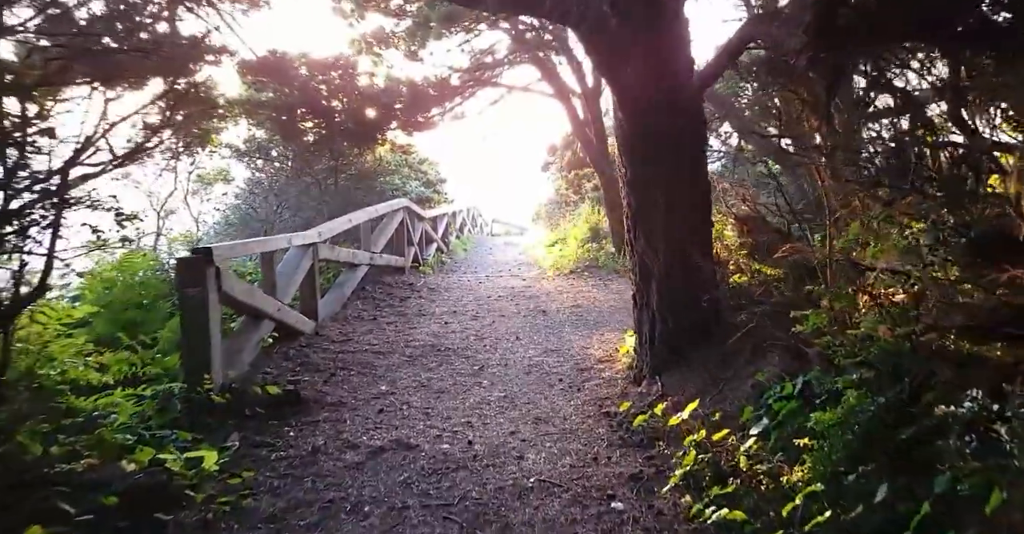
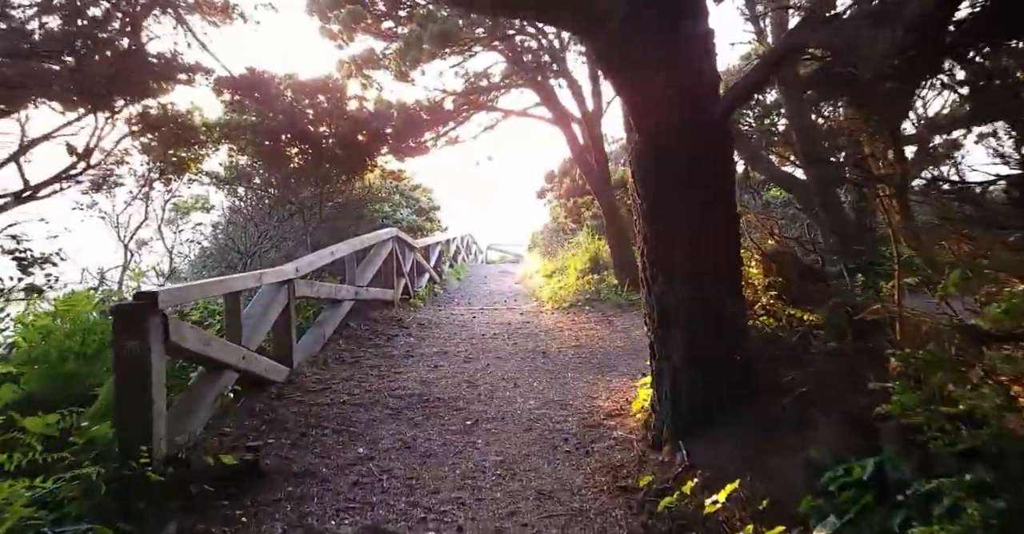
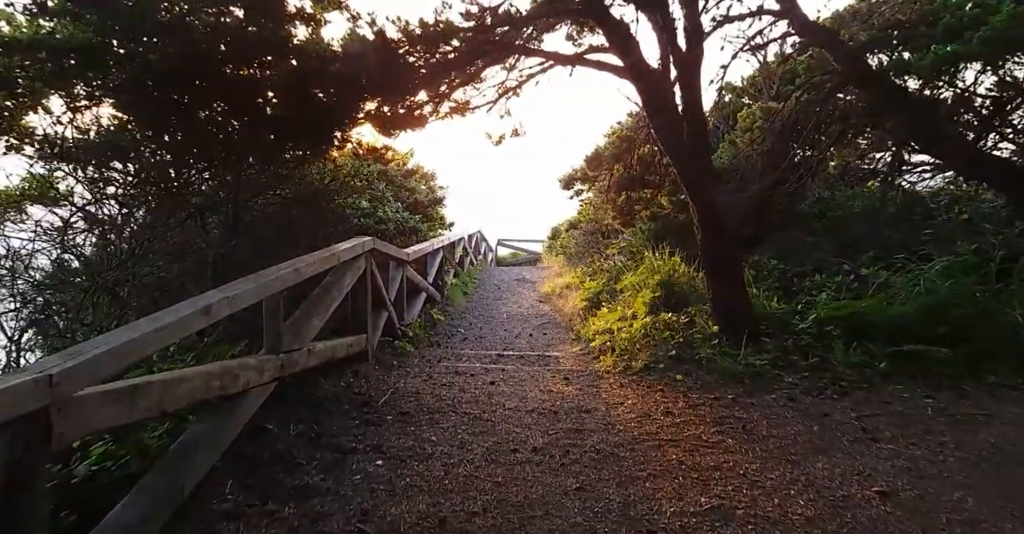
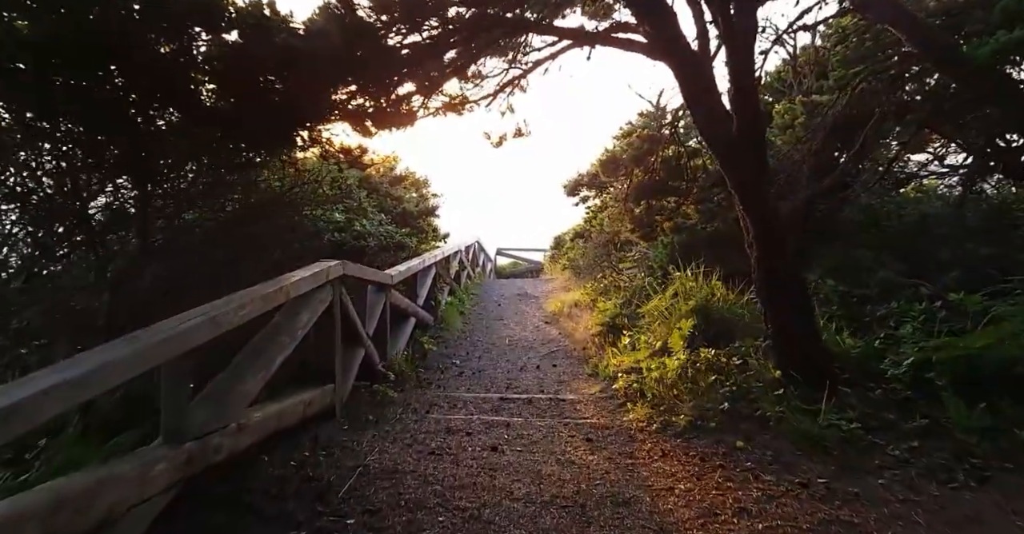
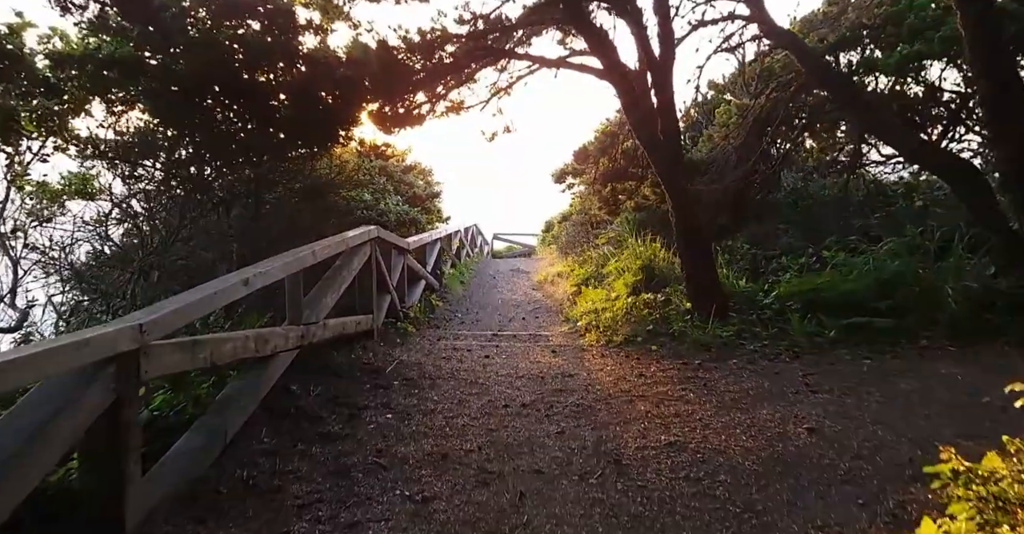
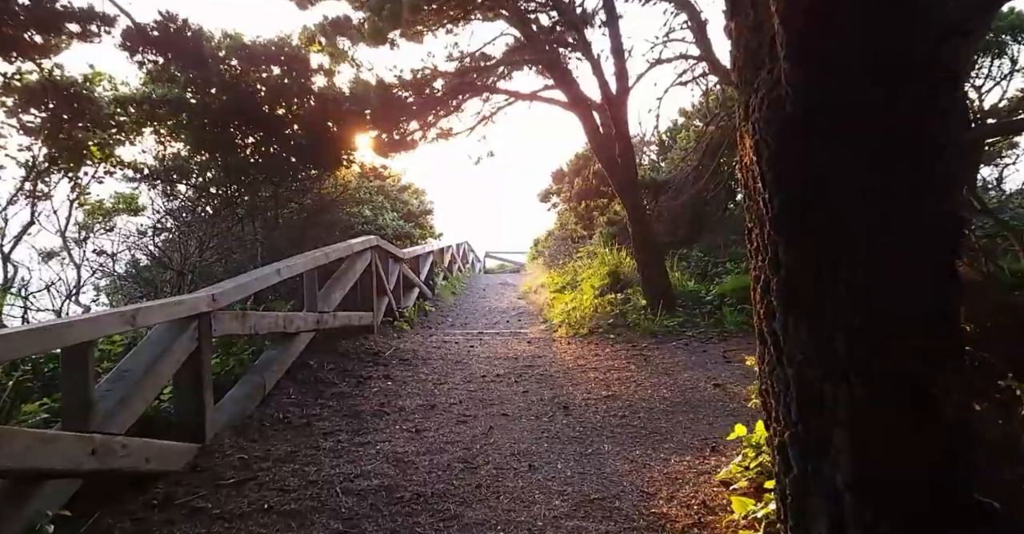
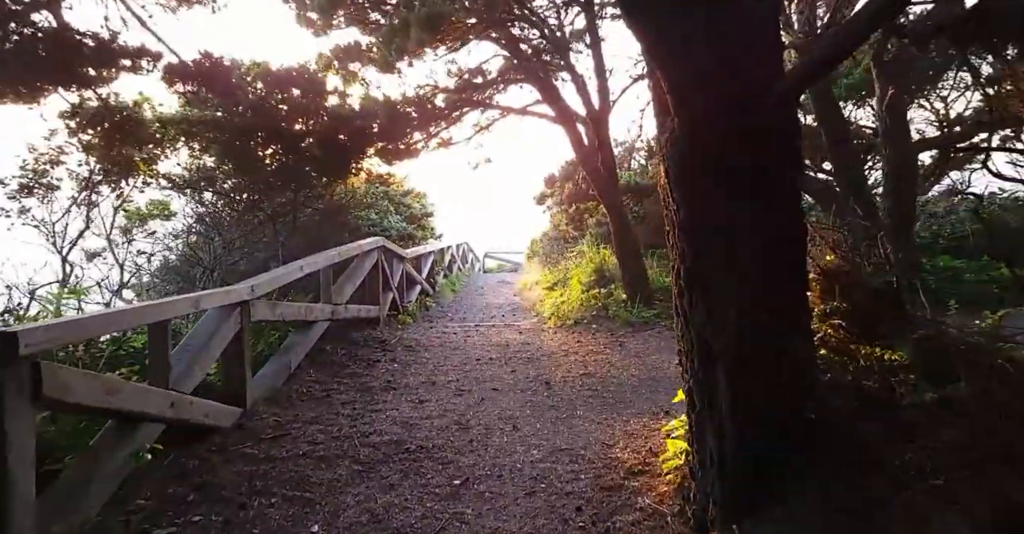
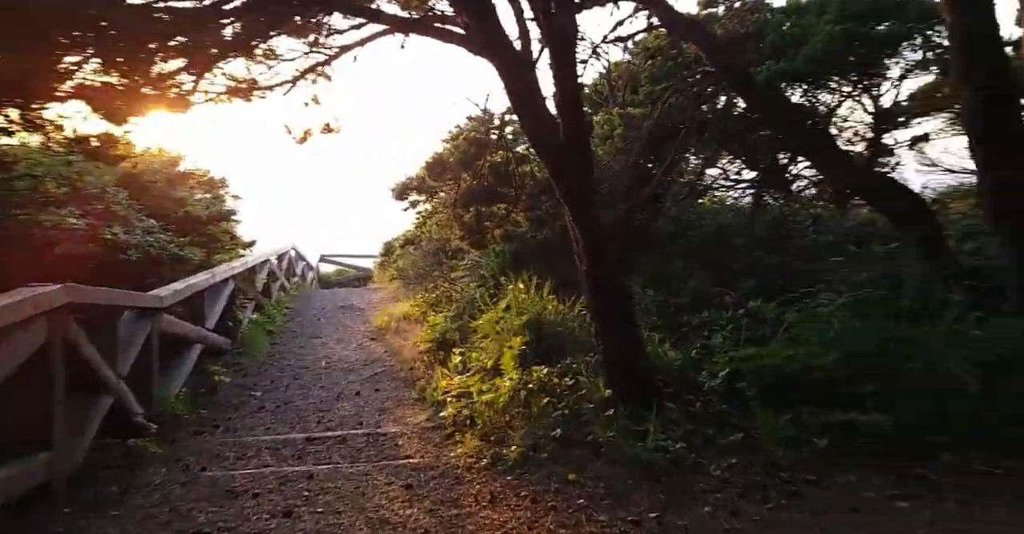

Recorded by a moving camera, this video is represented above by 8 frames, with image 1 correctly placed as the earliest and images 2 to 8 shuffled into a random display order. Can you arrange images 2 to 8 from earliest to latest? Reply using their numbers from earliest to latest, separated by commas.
2, 7, 6, 5, 3, 4, 8
